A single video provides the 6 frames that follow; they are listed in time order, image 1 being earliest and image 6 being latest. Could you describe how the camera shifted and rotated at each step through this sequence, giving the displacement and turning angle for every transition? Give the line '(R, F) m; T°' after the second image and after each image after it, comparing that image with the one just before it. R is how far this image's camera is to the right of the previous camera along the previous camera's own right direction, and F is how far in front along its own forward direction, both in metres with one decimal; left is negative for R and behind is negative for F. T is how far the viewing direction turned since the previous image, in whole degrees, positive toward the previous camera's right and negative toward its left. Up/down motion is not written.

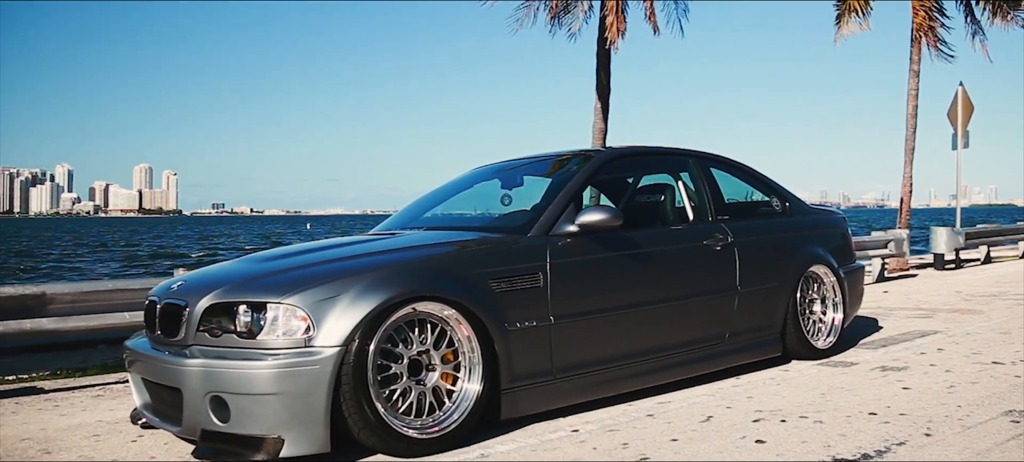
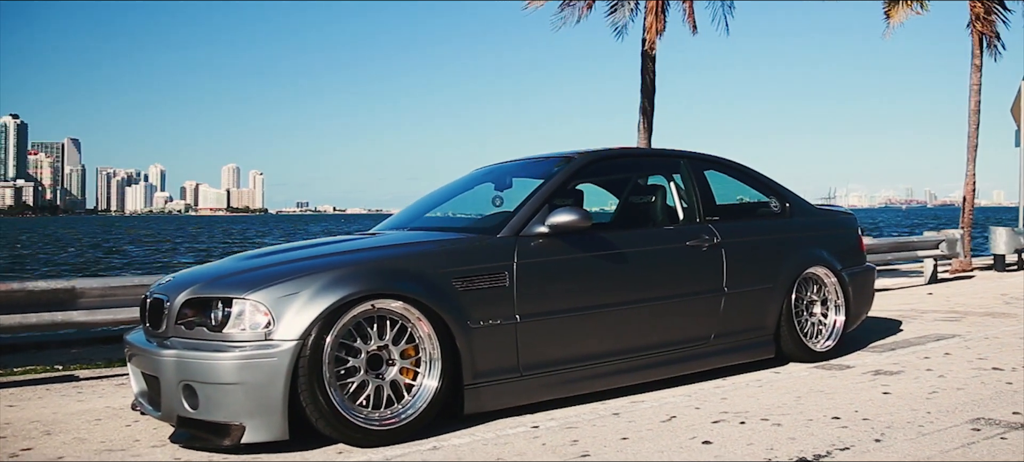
(+0.6, -0.1) m; -5°
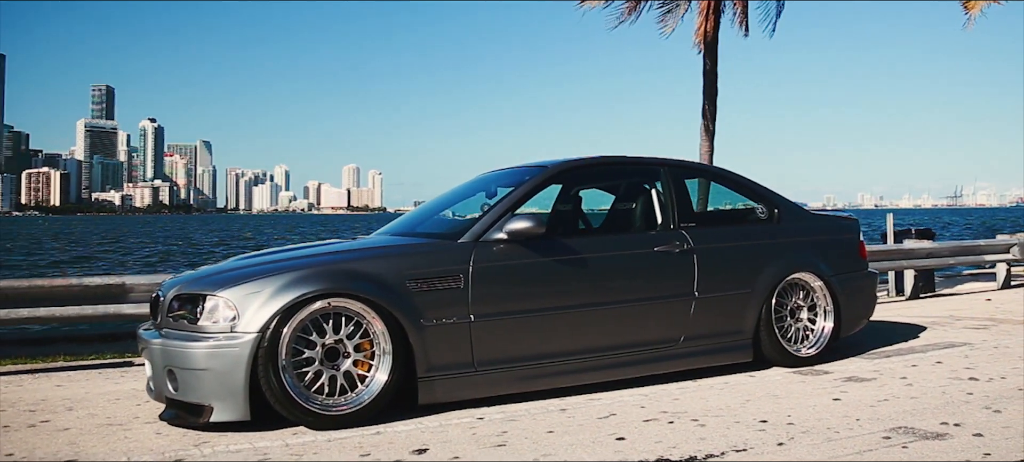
(+0.9, -0.3) m; -8°
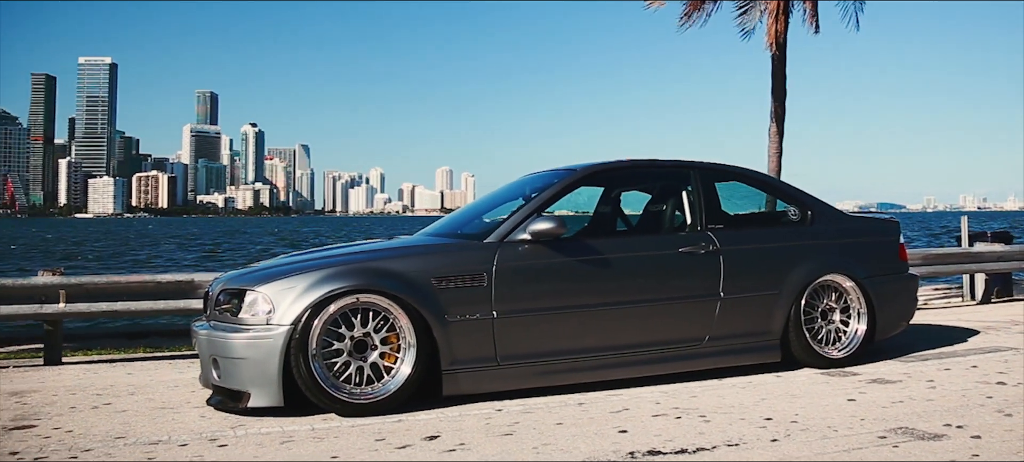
(+0.4, -0.2) m; -6°
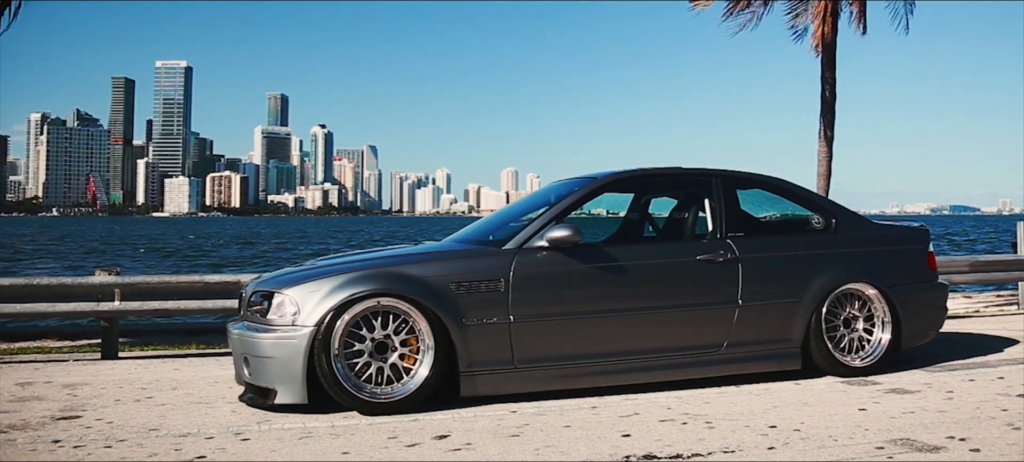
(+0.3, -0.1) m; -4°
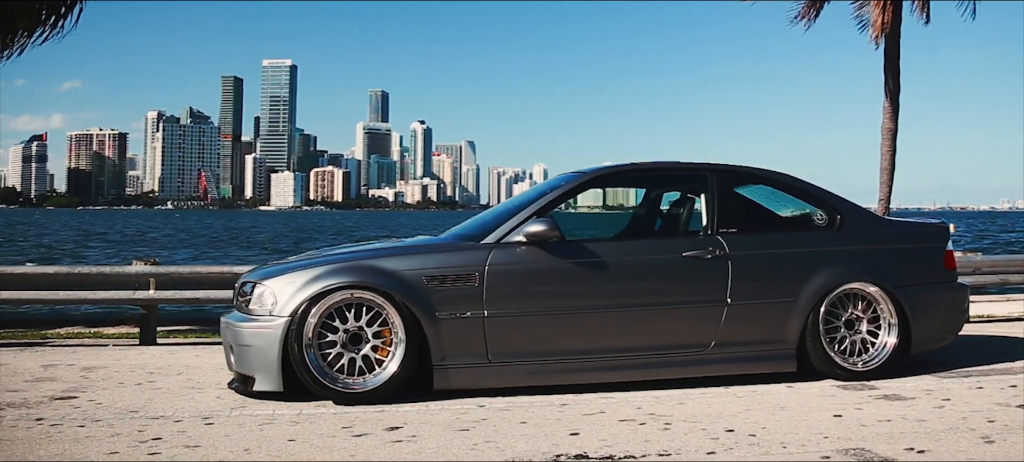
(+0.8, +0.1) m; -7°
